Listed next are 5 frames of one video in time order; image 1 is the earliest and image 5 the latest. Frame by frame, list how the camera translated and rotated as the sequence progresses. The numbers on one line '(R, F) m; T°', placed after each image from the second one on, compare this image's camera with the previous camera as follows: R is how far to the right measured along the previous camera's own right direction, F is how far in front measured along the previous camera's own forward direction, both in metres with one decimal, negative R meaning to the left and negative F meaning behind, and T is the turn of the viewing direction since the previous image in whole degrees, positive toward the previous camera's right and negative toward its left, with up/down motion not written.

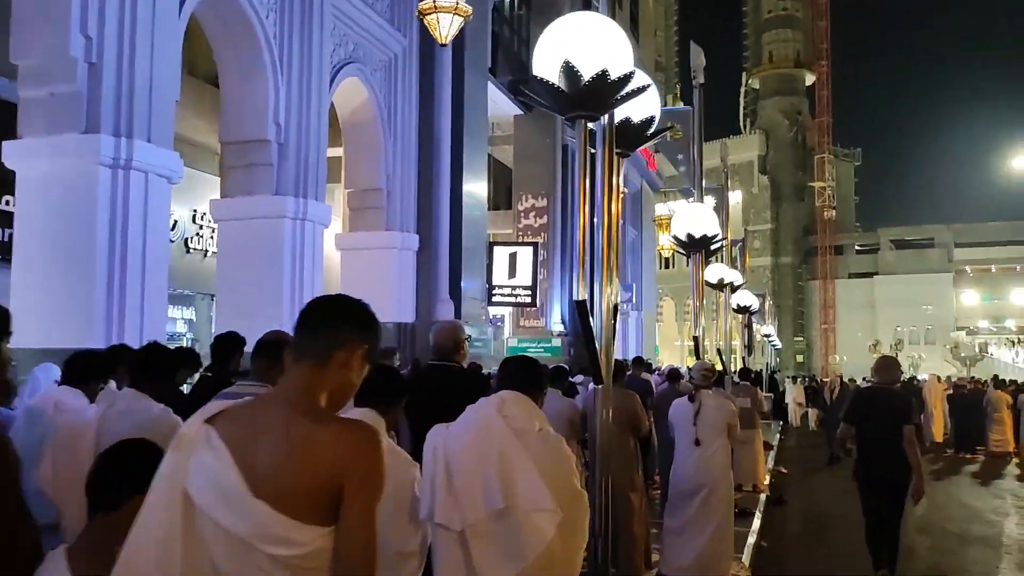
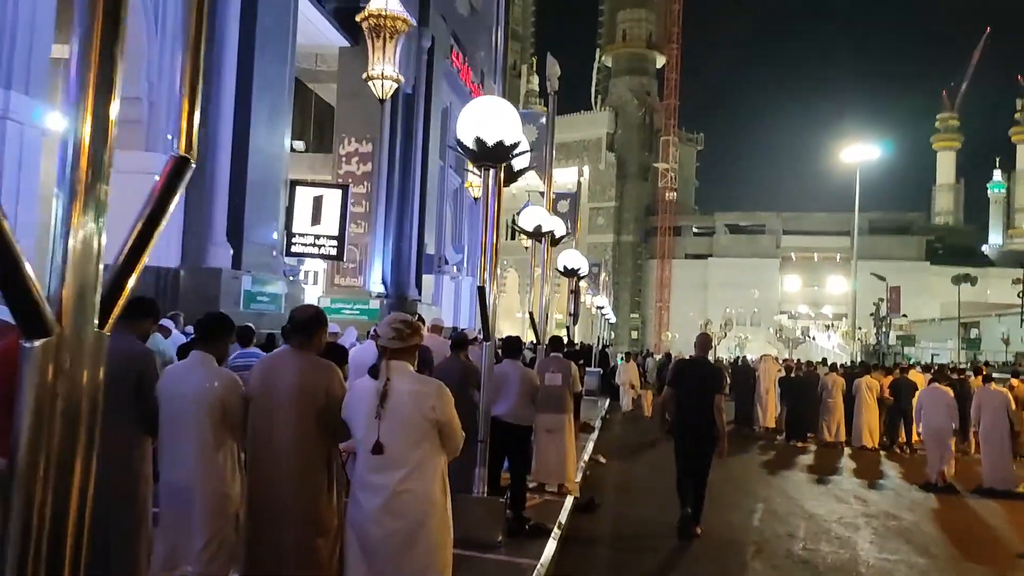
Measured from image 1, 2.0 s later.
(+1.1, +3.0) m; +10°
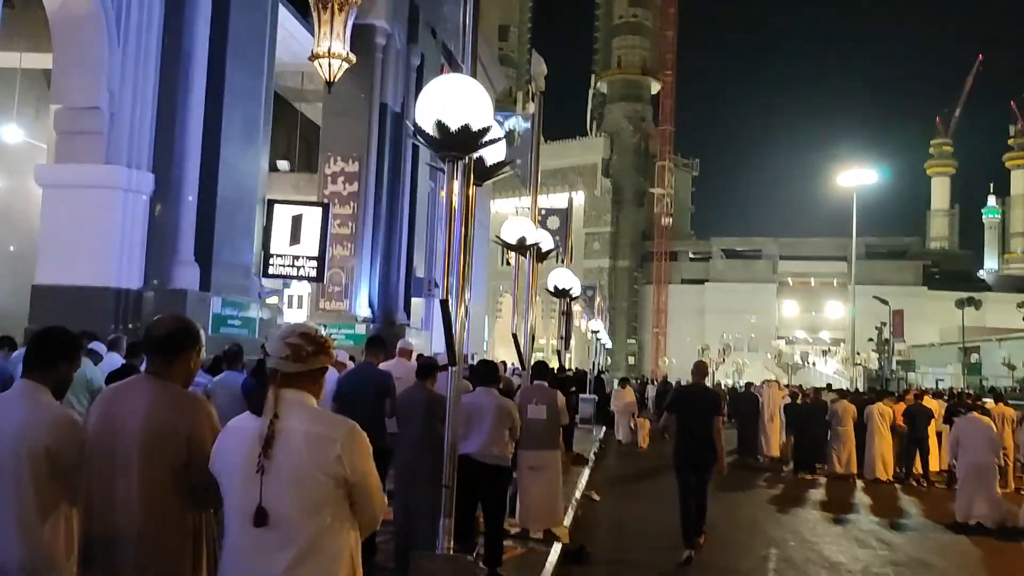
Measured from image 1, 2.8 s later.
(+0.2, +1.2) m; 0°
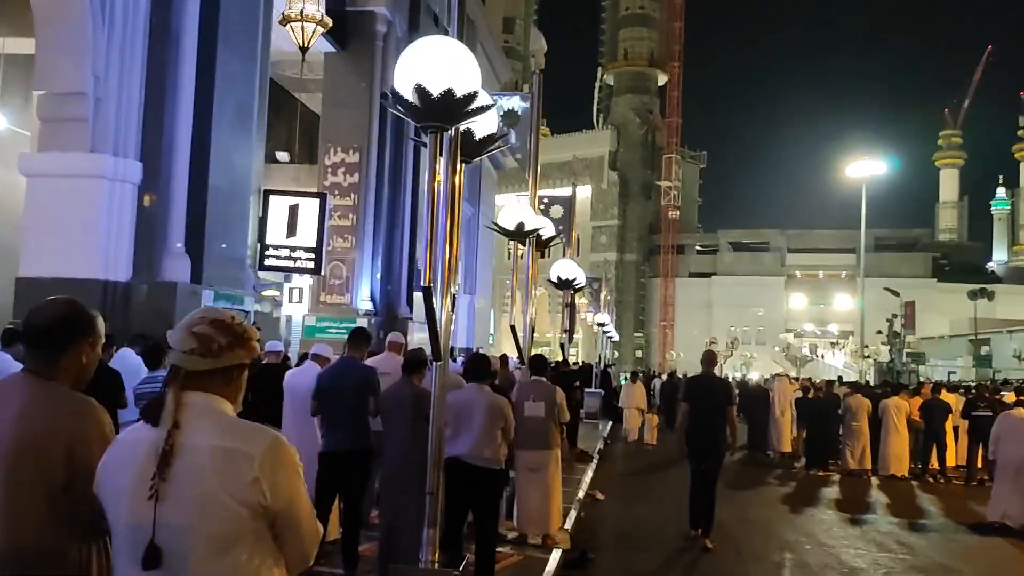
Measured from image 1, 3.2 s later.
(+0.1, +0.6) m; 0°
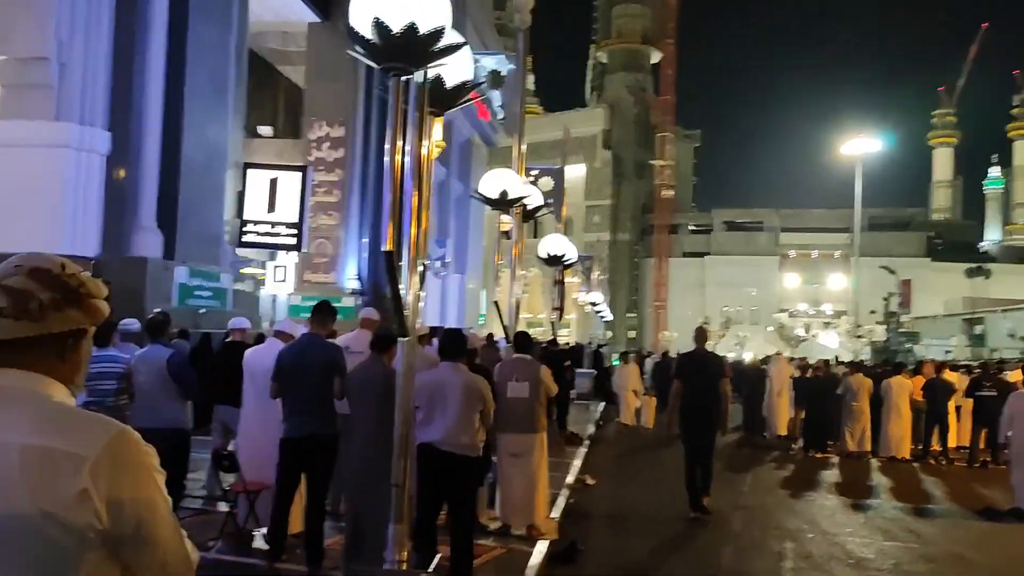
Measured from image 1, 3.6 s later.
(+0.1, +0.7) m; 0°
